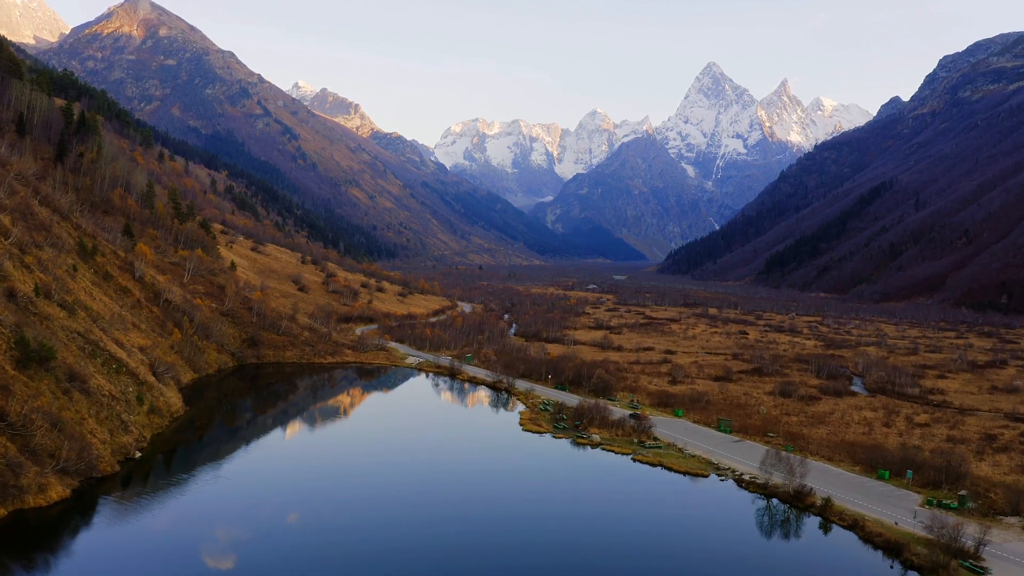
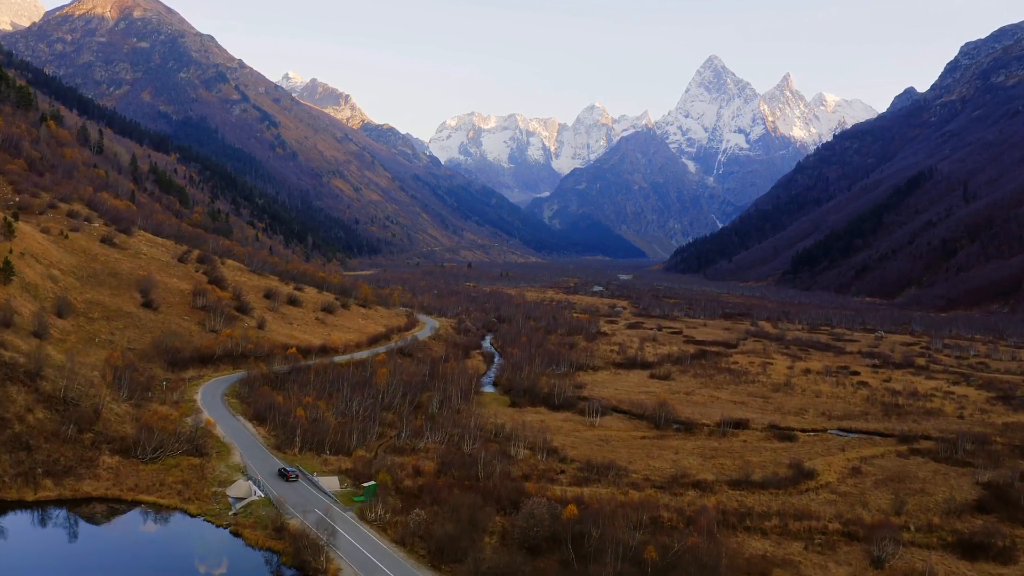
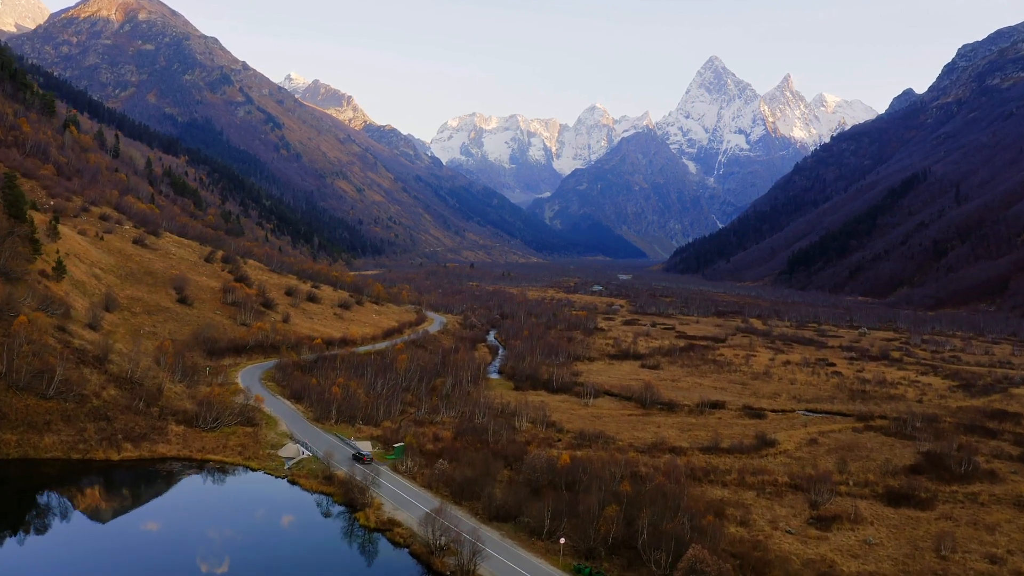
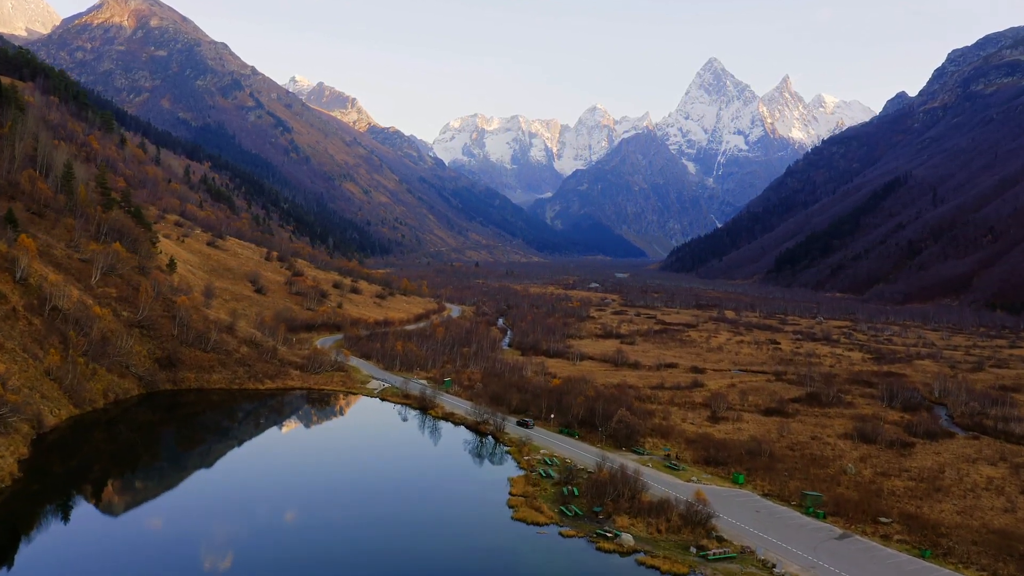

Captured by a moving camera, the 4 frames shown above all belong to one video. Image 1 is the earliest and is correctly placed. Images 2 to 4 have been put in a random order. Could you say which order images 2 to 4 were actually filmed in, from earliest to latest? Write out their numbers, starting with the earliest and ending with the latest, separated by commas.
4, 3, 2
